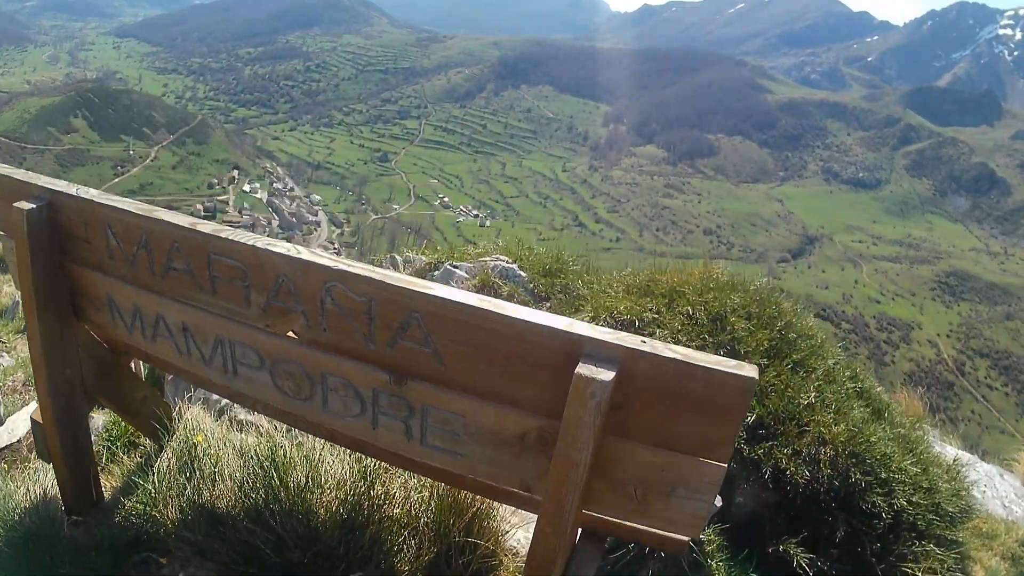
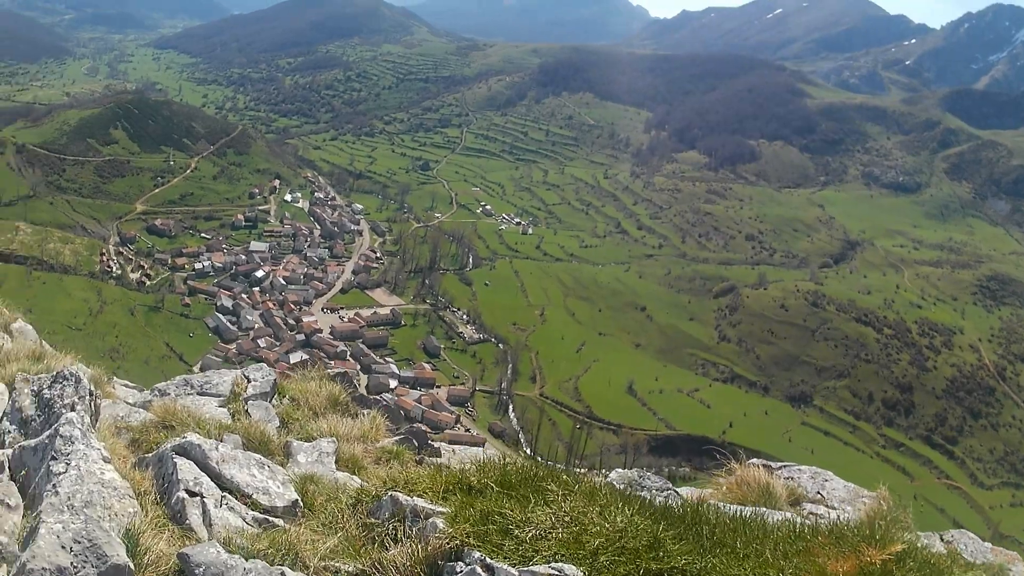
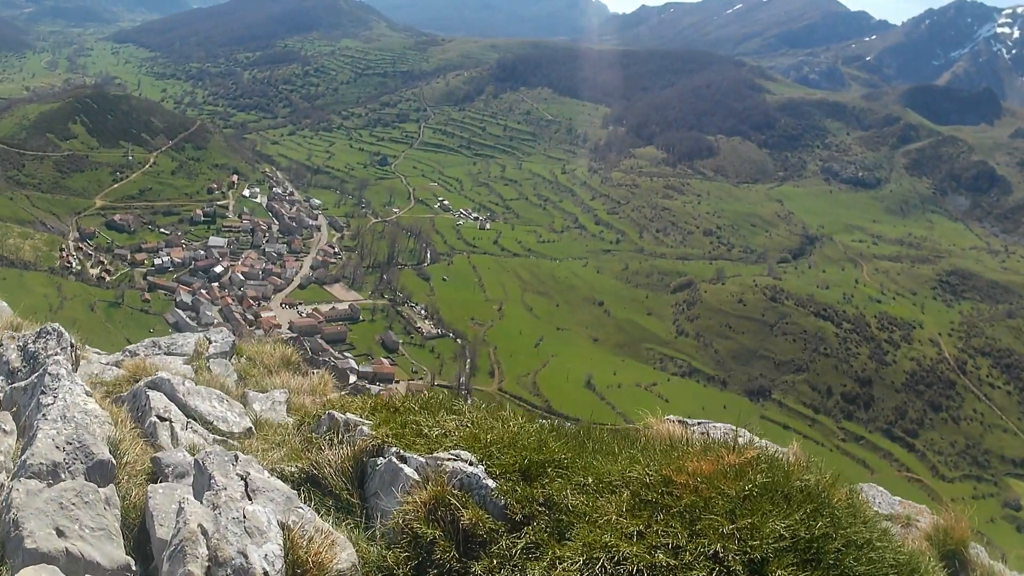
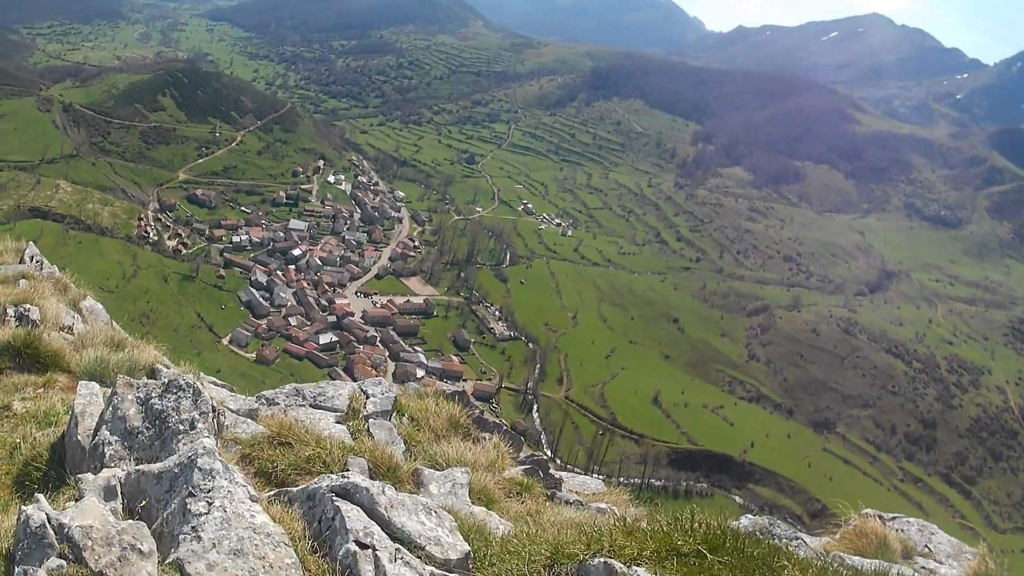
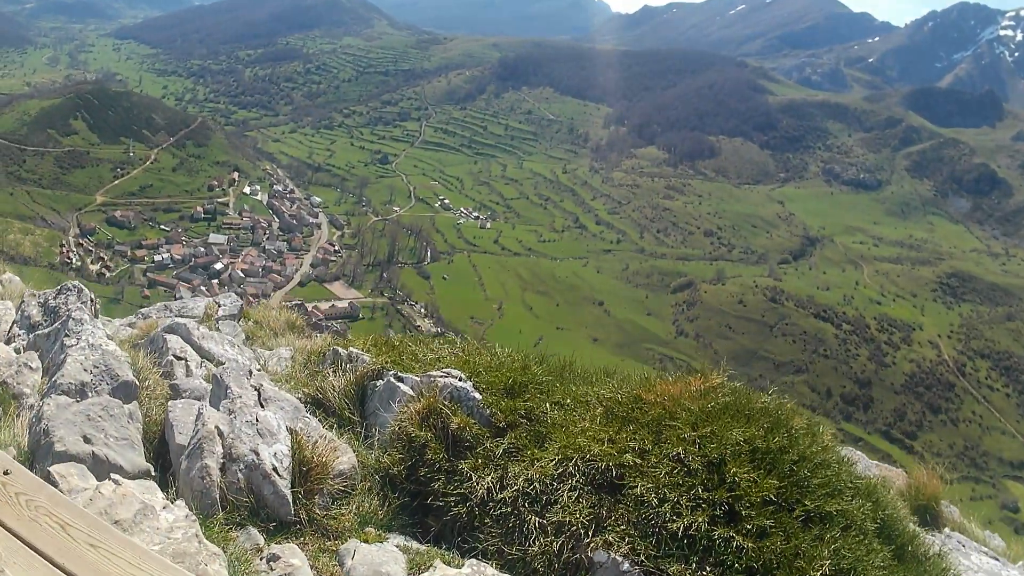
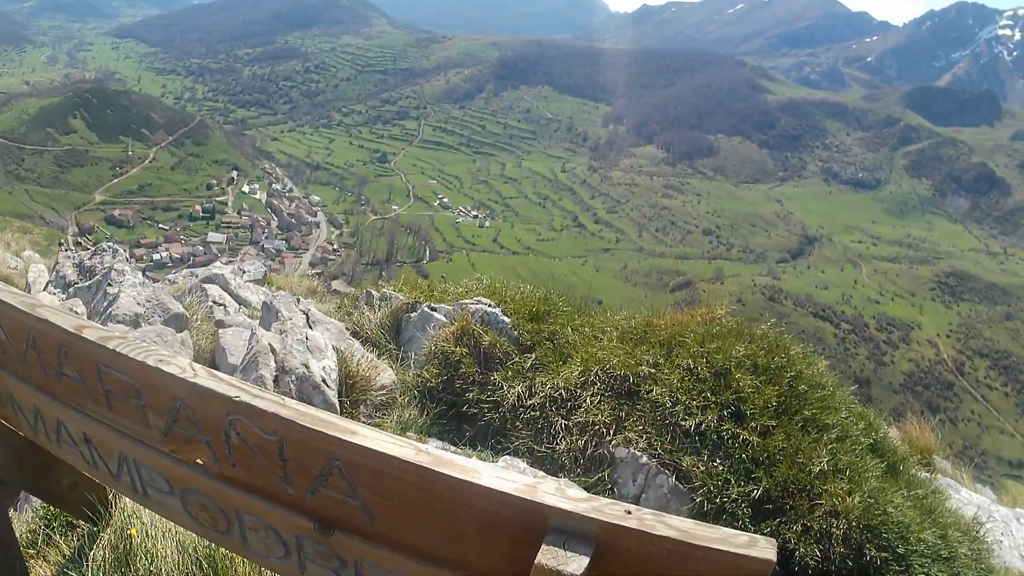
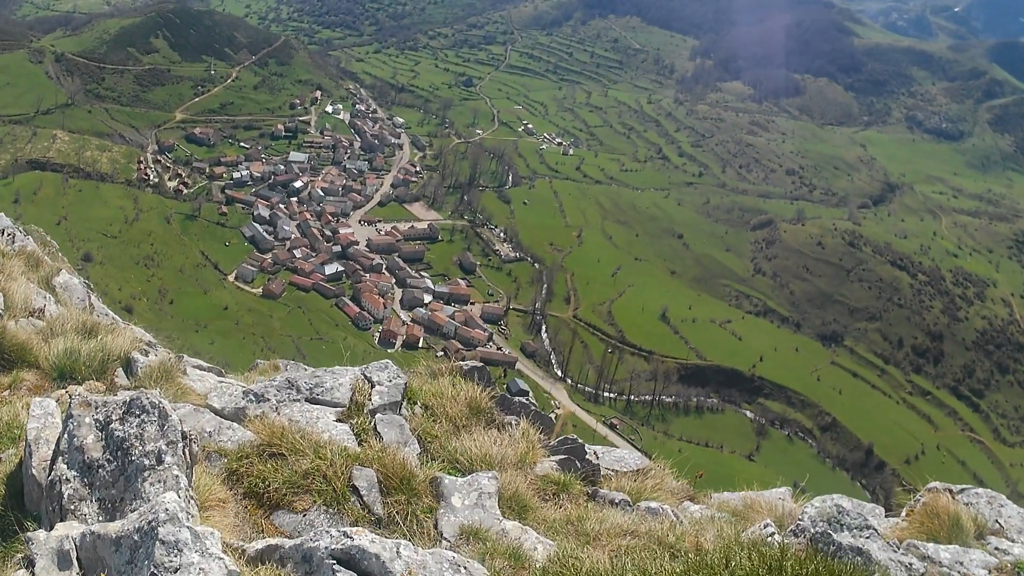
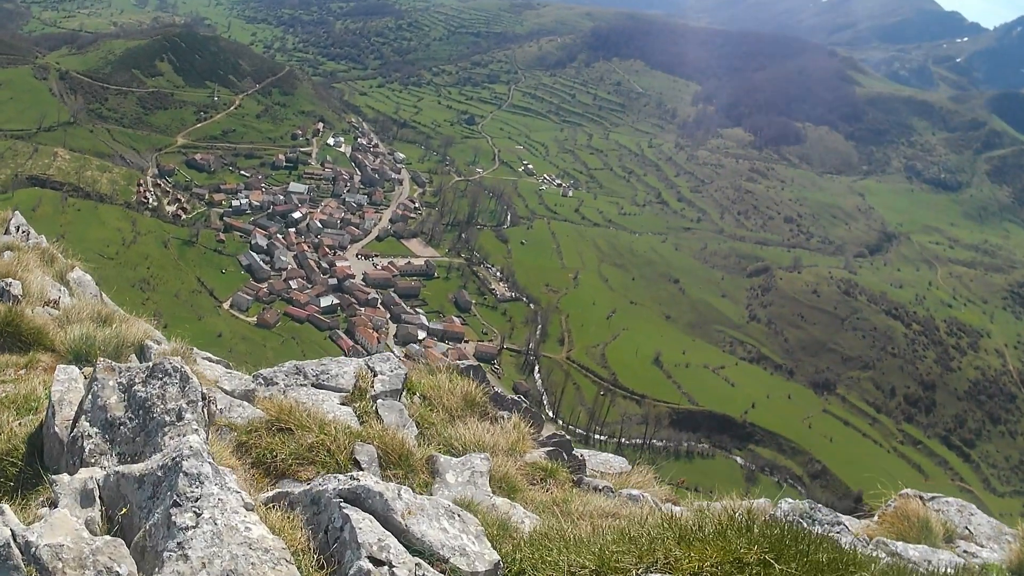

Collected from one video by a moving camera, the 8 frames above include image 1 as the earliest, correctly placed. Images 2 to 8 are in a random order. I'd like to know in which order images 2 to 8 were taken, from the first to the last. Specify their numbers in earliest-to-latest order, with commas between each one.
6, 5, 3, 2, 4, 8, 7
